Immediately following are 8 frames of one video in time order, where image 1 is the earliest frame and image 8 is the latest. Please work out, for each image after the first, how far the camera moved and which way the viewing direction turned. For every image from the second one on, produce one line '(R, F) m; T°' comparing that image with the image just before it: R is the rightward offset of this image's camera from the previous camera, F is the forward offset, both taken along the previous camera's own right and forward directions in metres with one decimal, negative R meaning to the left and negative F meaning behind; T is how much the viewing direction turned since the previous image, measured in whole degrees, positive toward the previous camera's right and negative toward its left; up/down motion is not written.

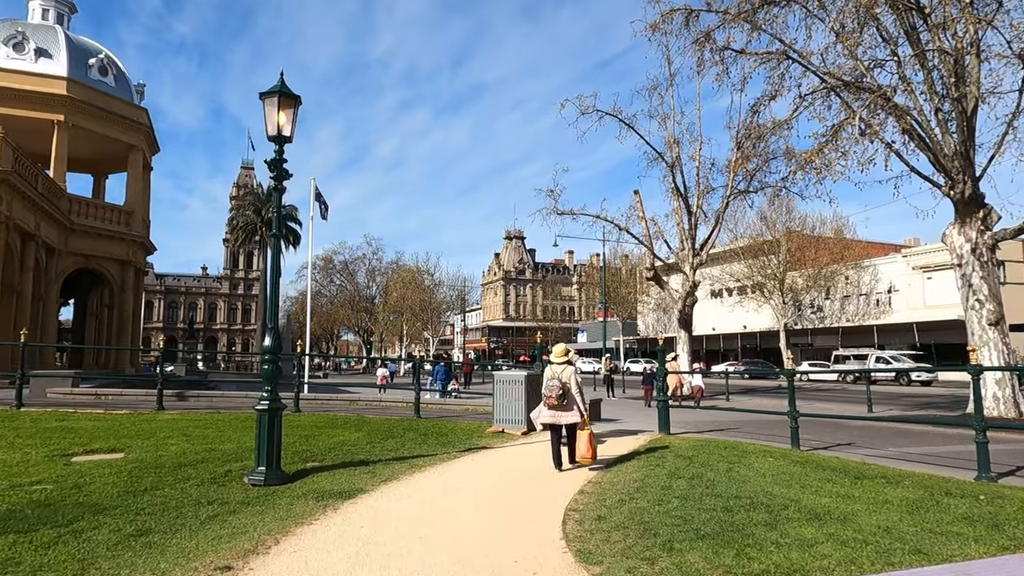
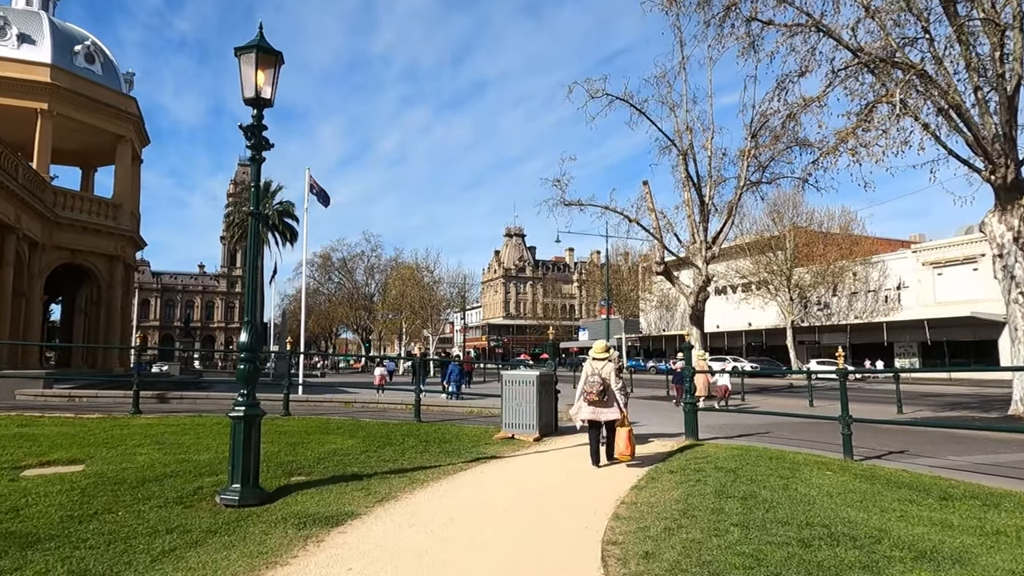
(-0.2, +1.2) m; 0°
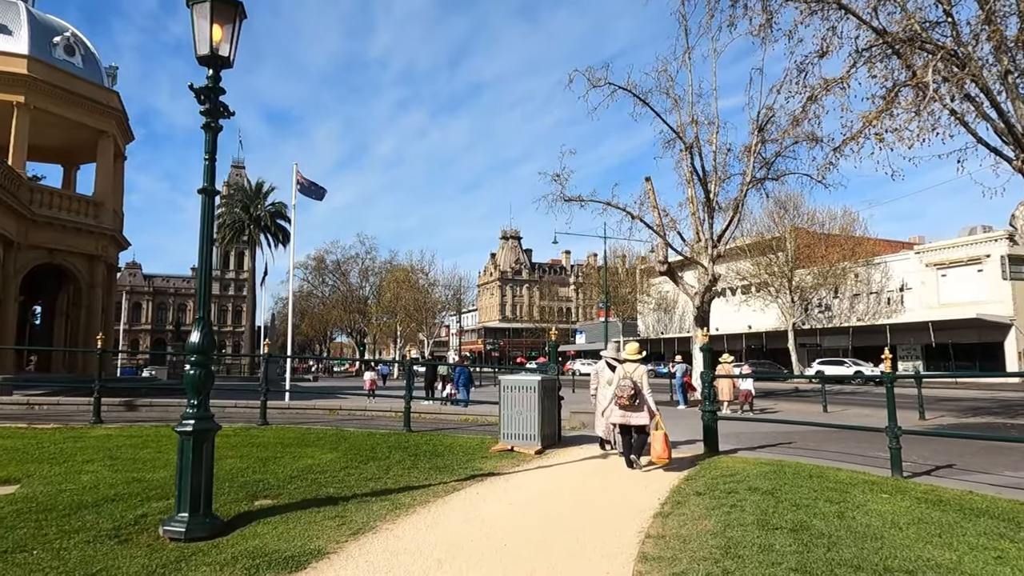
(0.0, +1.1) m; 0°
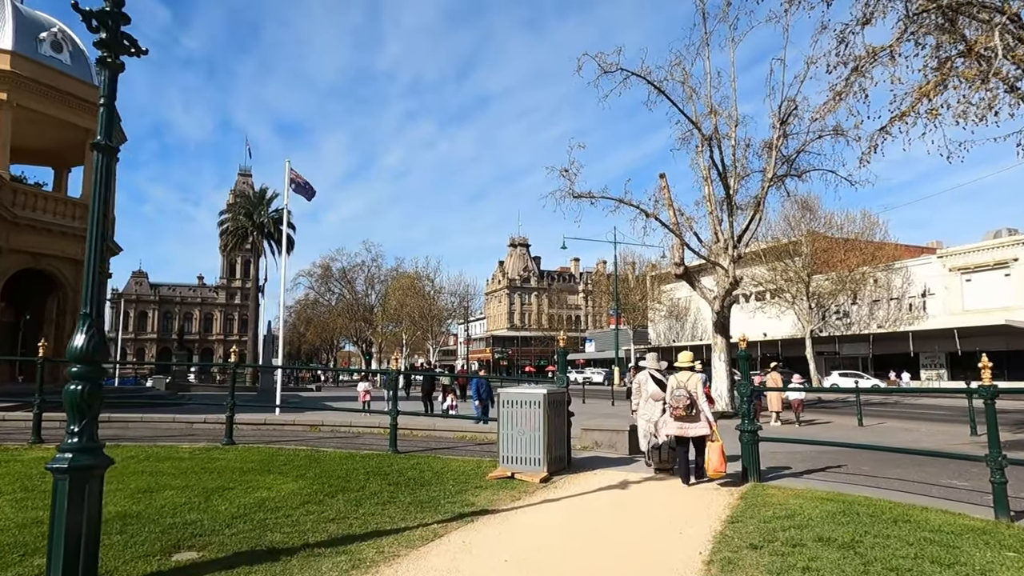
(+0.1, +1.5) m; -1°
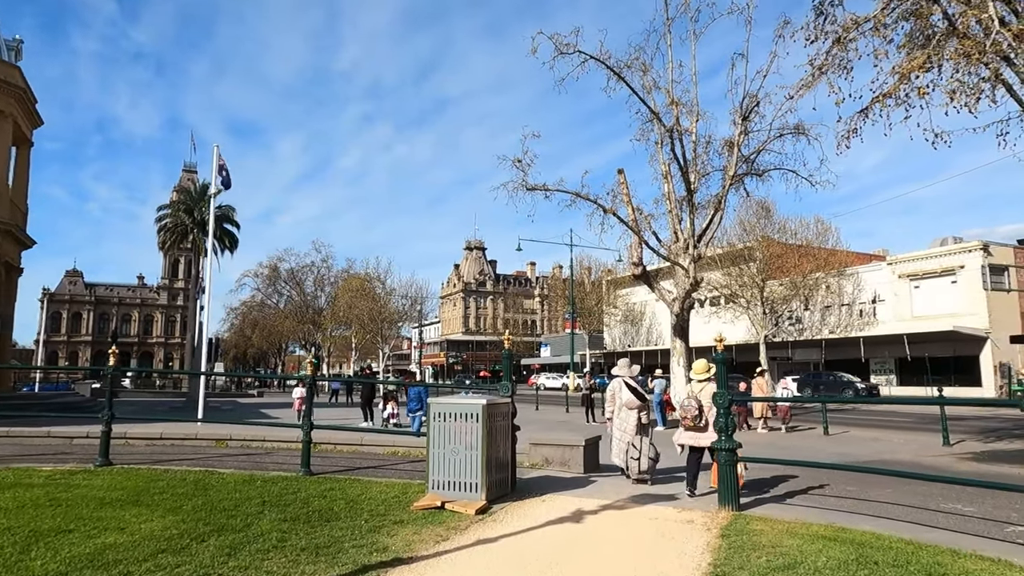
(+0.2, +1.4) m; +4°
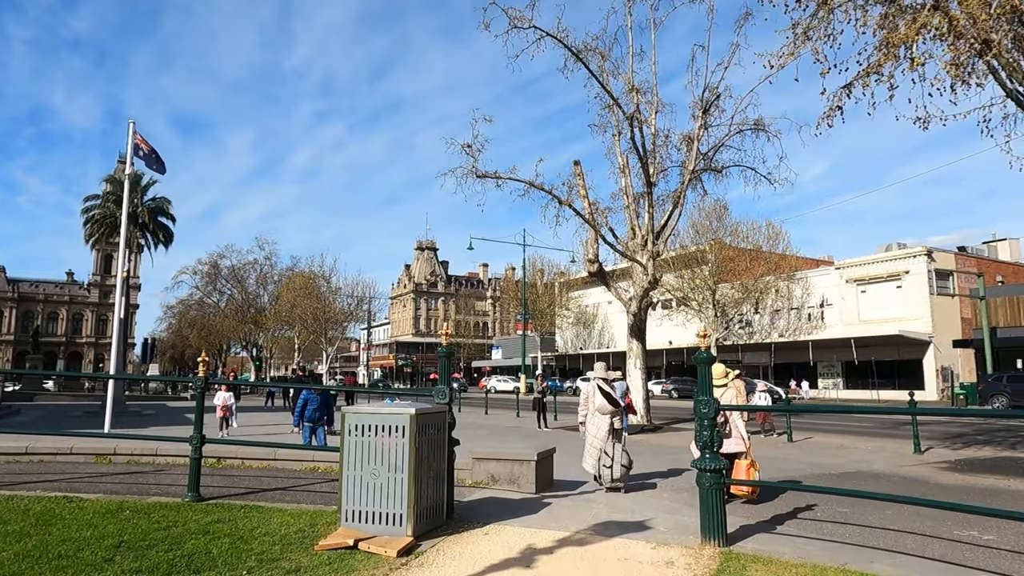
(+0.1, +1.4) m; +4°
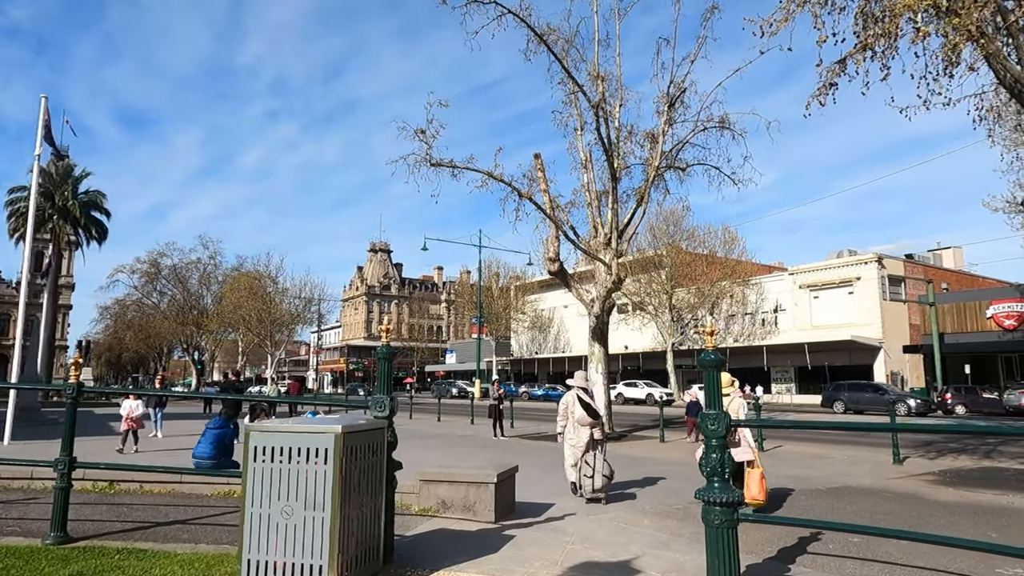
(0.0, +1.2) m; +4°
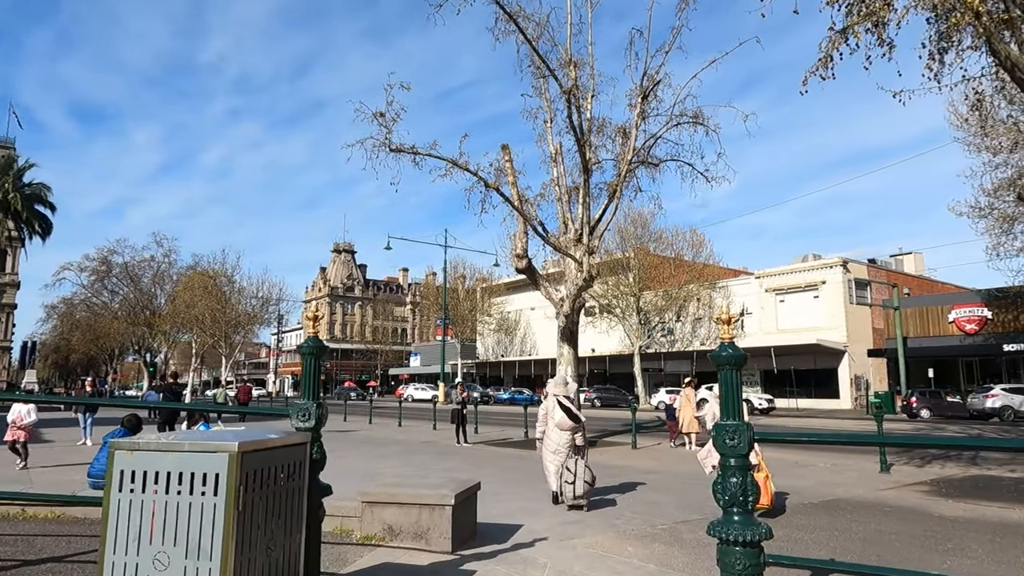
(0.0, +1.1) m; +3°
